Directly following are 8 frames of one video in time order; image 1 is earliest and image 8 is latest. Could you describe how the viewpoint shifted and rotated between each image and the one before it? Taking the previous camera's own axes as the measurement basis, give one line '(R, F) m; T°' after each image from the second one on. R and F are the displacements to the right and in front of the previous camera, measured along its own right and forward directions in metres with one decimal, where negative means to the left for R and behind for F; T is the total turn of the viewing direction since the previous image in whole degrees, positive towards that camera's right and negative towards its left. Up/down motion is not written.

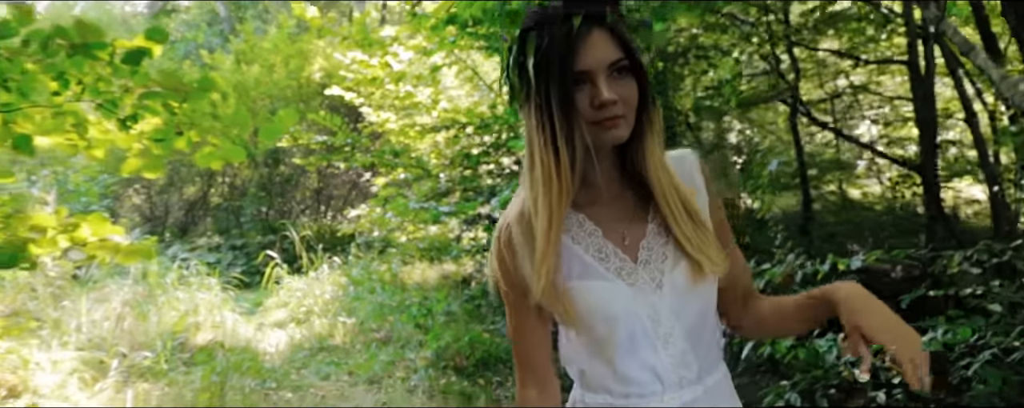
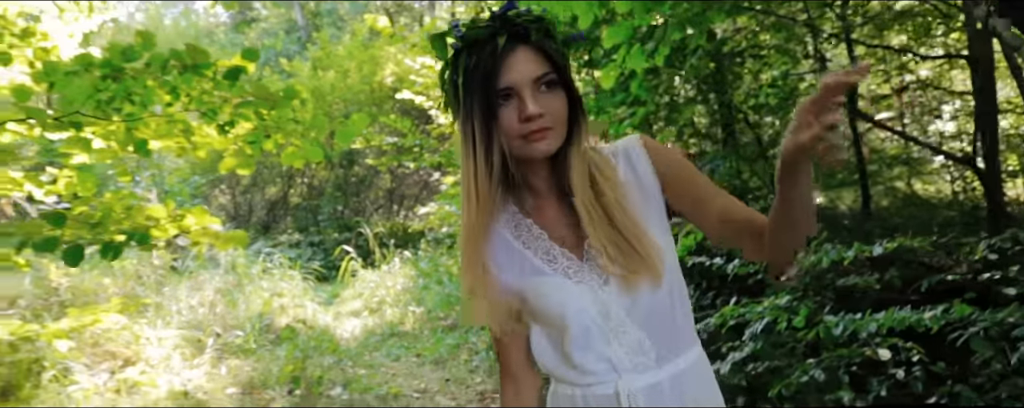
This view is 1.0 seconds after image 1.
(+0.1, -0.5) m; -5°
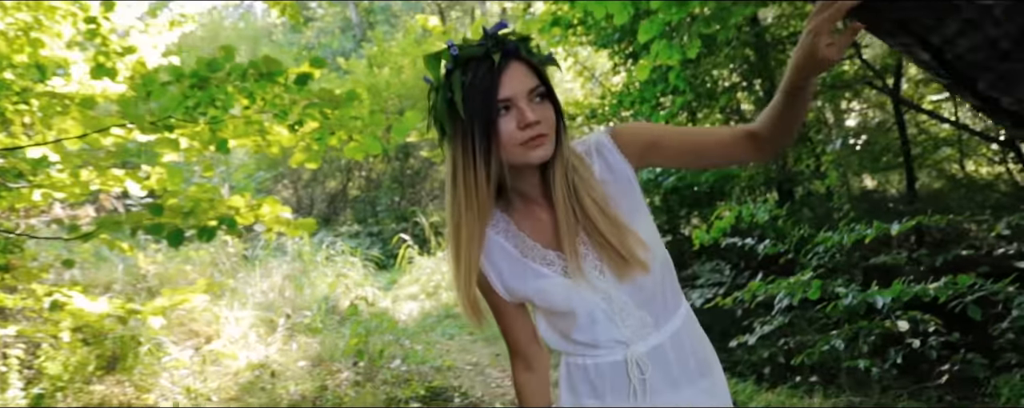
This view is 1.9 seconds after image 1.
(+0.1, -0.4) m; -4°
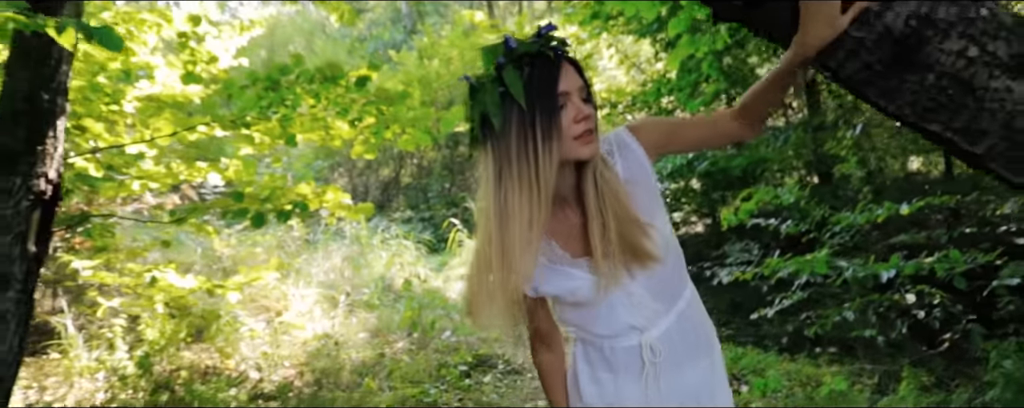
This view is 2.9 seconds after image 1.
(+0.1, -0.5) m; -3°
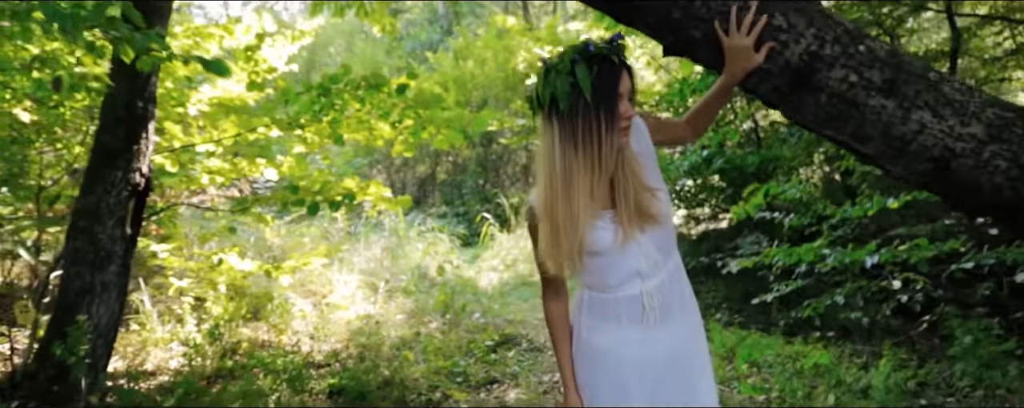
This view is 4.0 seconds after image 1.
(+0.1, -0.6) m; -2°
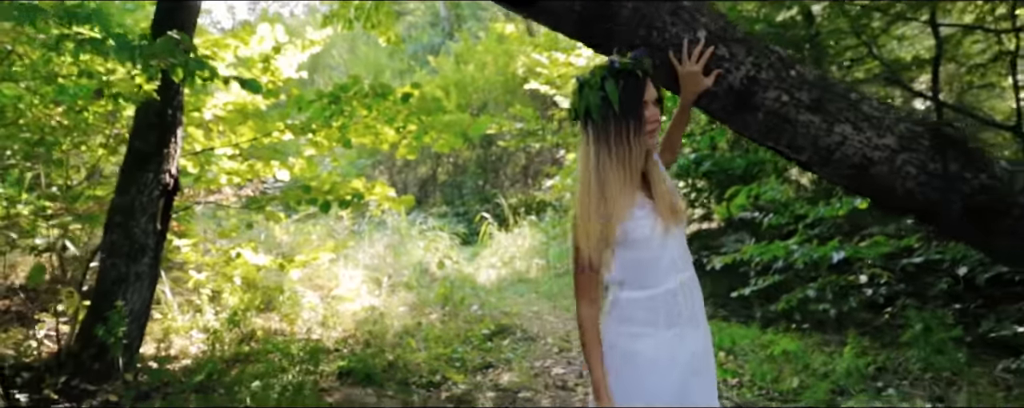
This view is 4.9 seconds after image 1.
(0.0, -0.5) m; 0°
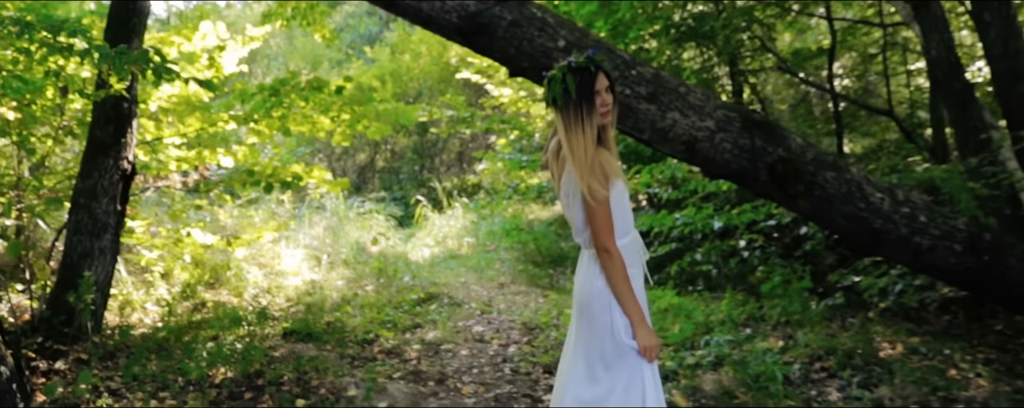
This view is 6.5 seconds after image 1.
(+0.2, -0.8) m; +4°
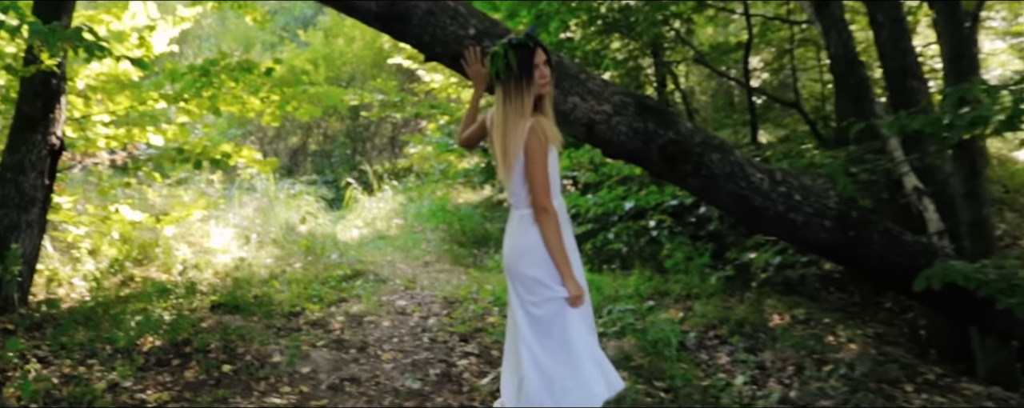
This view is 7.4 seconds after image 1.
(+0.1, -0.3) m; +4°
